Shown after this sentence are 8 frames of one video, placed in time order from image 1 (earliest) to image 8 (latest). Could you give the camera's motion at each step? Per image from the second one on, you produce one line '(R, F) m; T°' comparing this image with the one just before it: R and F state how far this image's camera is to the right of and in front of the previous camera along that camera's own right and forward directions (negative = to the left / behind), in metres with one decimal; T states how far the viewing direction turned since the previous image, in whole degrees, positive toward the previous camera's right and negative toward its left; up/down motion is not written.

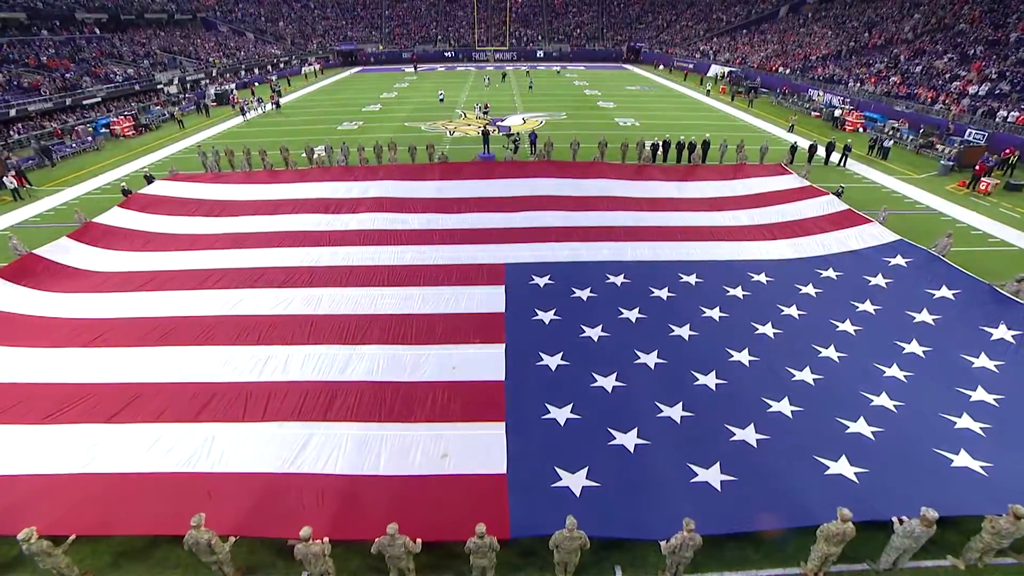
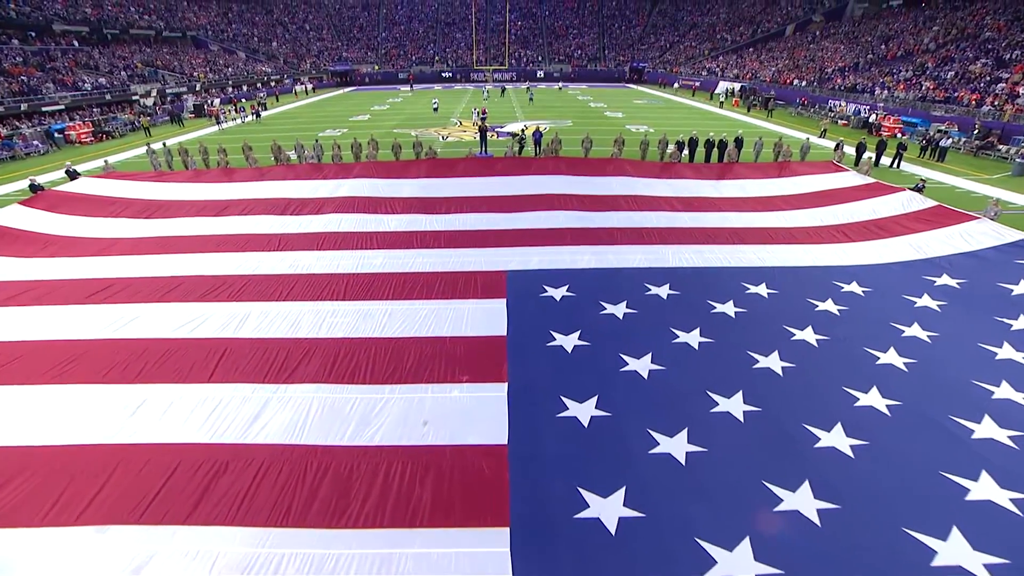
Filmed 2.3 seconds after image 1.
(-0.1, +2.5) m; 0°
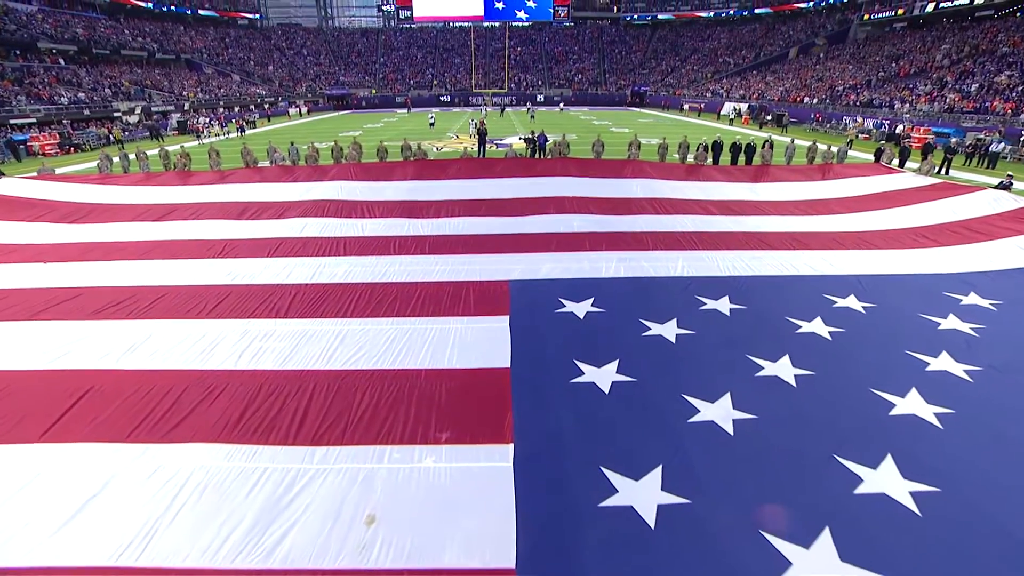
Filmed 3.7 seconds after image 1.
(-0.1, +1.8) m; 0°
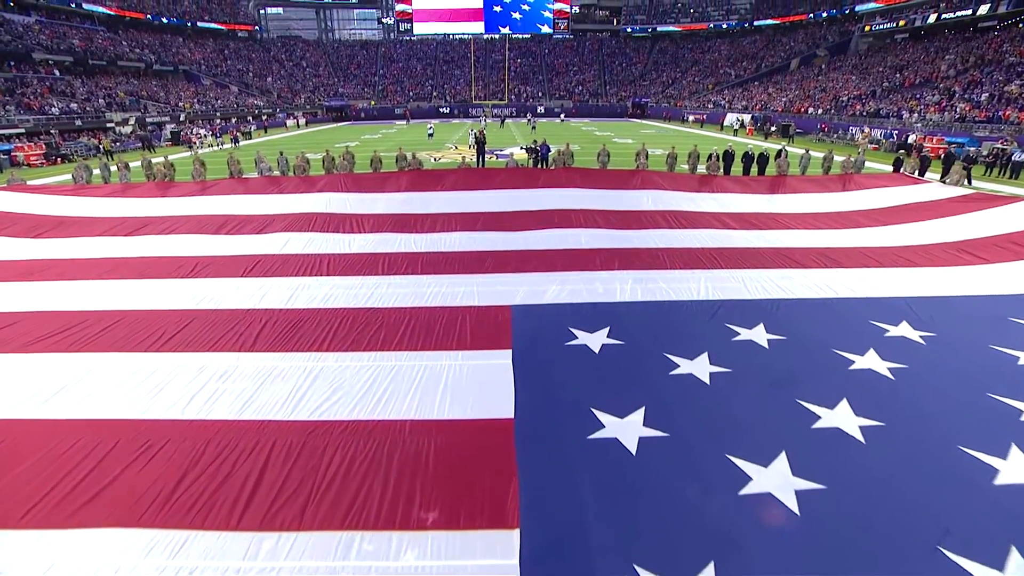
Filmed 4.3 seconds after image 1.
(0.0, +0.7) m; 0°
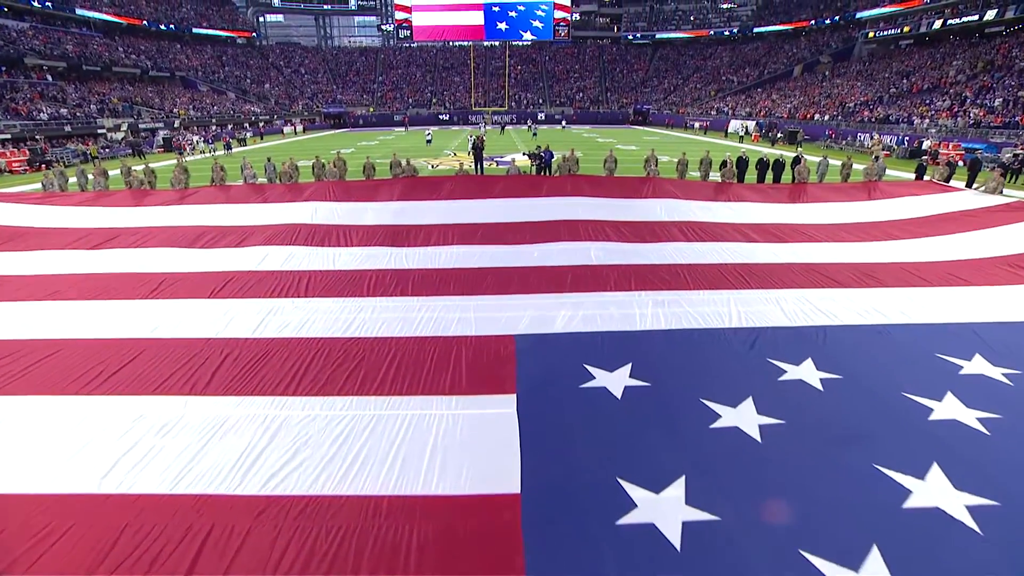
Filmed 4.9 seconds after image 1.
(0.0, +0.7) m; 0°
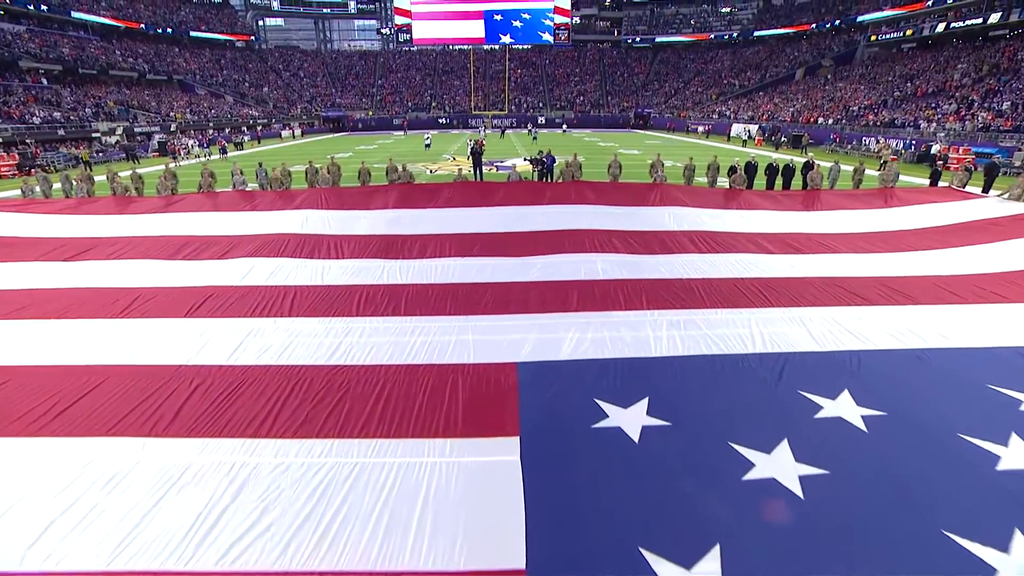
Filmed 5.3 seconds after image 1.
(0.0, +0.4) m; 0°
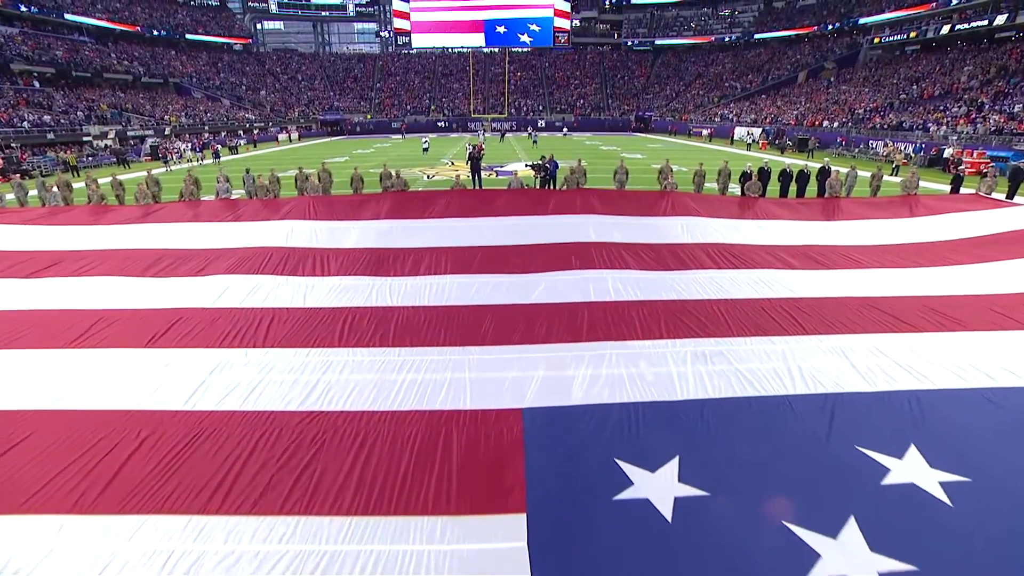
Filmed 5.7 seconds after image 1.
(0.0, +0.6) m; 0°
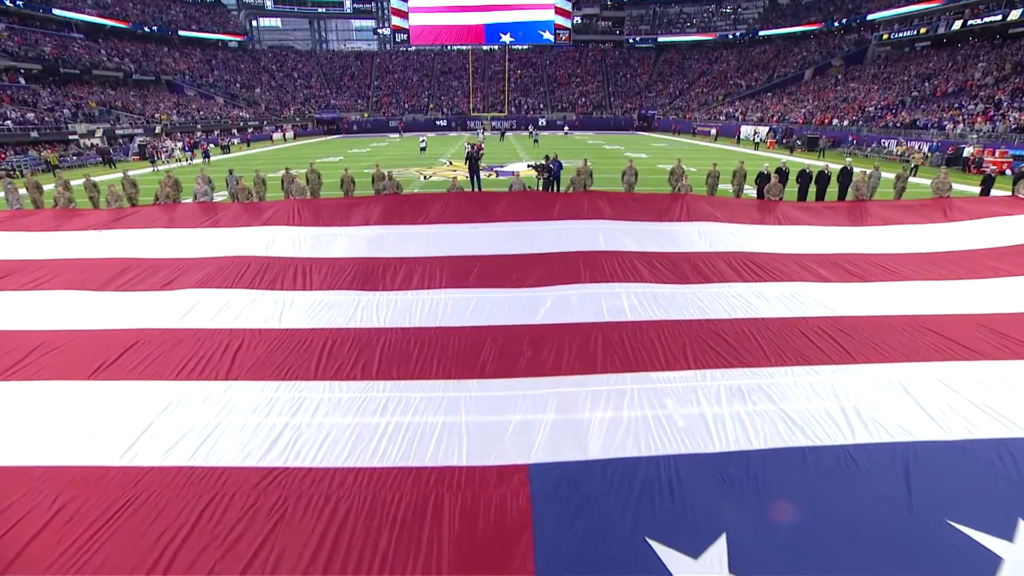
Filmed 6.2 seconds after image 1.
(0.0, +0.6) m; 0°
